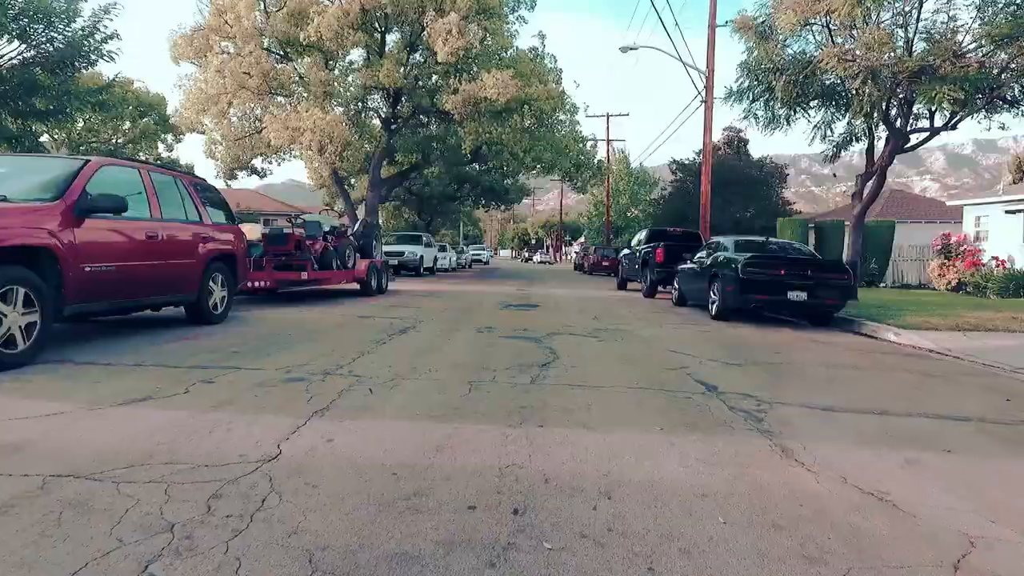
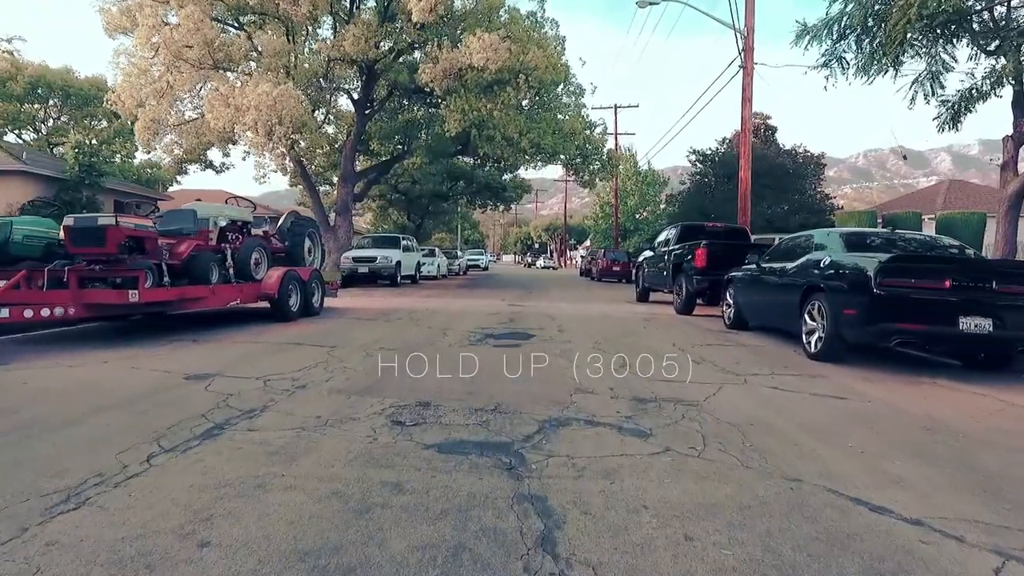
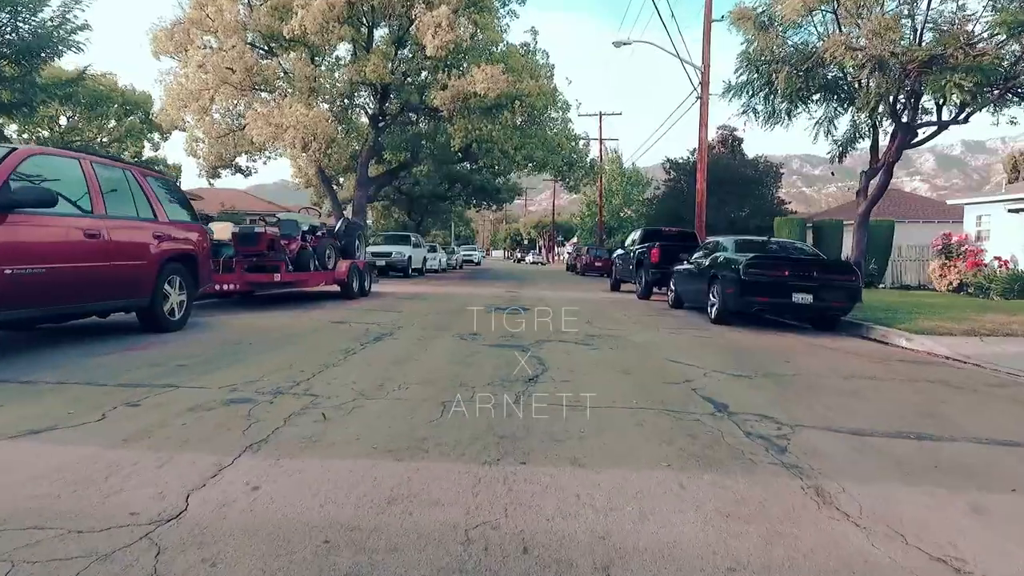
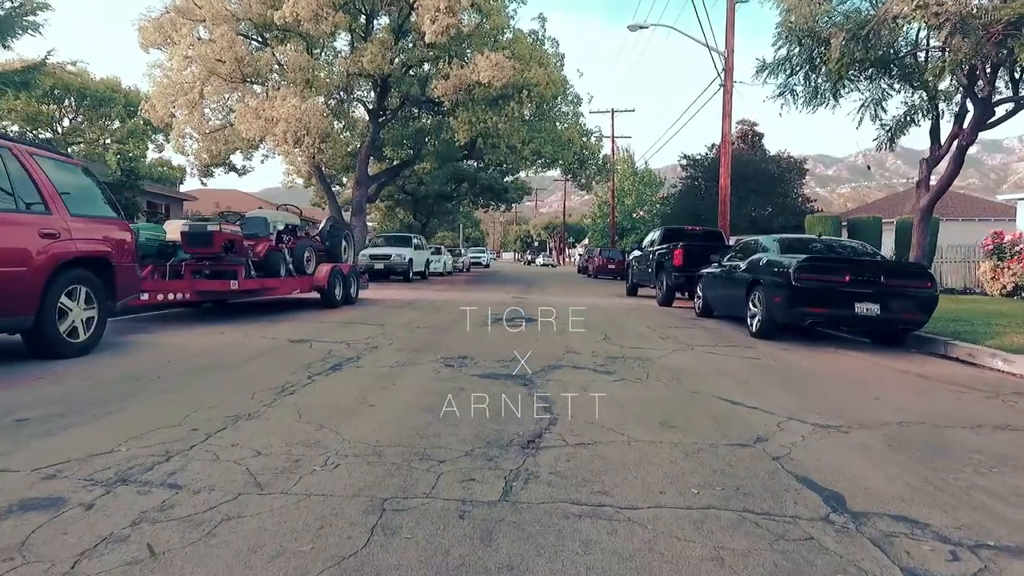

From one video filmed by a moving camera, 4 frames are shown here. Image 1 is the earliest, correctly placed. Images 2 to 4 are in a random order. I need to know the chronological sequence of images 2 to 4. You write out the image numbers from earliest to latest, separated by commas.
3, 4, 2
